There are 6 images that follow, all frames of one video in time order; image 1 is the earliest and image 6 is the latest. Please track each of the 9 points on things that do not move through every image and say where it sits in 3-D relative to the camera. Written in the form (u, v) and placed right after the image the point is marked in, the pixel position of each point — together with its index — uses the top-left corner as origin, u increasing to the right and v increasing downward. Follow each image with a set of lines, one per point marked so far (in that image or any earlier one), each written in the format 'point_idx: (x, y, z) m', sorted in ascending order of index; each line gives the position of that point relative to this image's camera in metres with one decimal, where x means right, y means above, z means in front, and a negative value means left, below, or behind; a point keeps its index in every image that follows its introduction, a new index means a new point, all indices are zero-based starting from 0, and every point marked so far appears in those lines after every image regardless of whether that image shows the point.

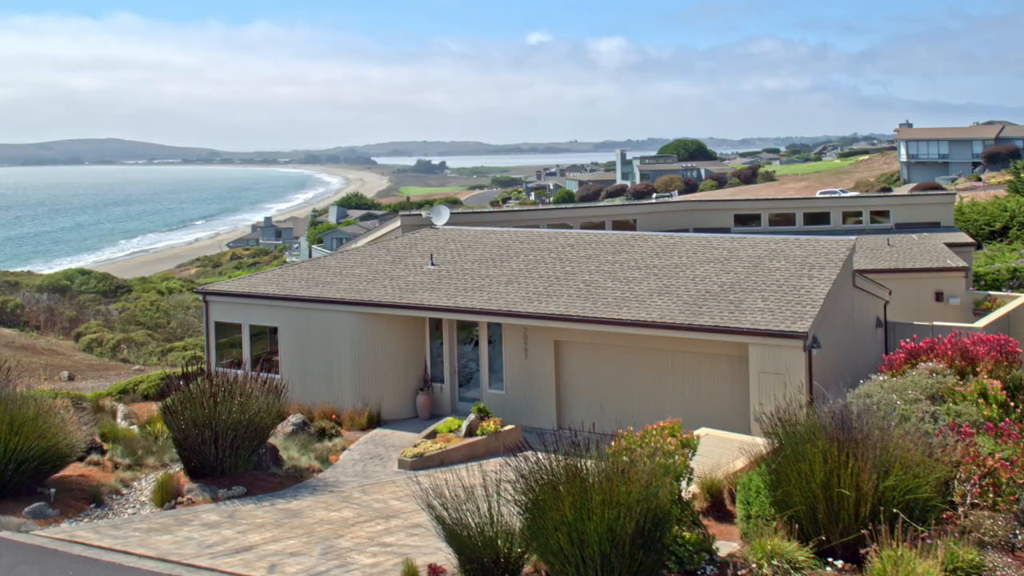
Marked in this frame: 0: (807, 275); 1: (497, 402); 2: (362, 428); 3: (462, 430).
0: (+5.3, +0.2, +17.0) m
1: (-0.3, -2.4, +19.5) m
2: (-3.1, -2.9, +19.6) m
3: (-1.0, -2.6, +17.5) m
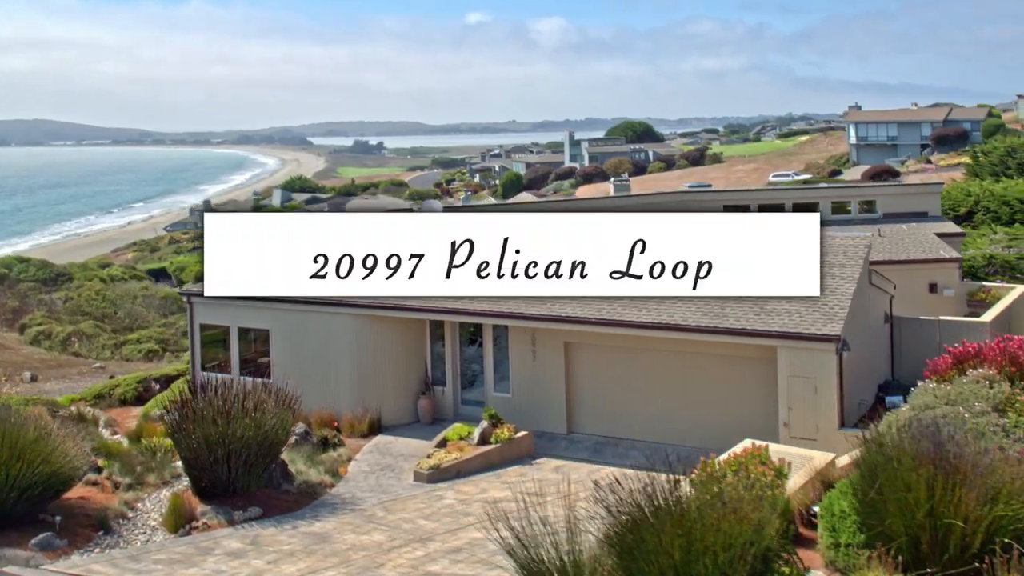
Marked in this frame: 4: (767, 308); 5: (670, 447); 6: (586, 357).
0: (+5.6, +0.2, +16.7) m
1: (-0.2, -2.4, +18.9) m
2: (-2.9, -2.9, +18.8) m
3: (-0.7, -2.7, +16.9) m
4: (+4.3, -0.3, +16.0) m
5: (+2.9, -2.9, +17.4) m
6: (+1.4, -1.3, +18.1) m
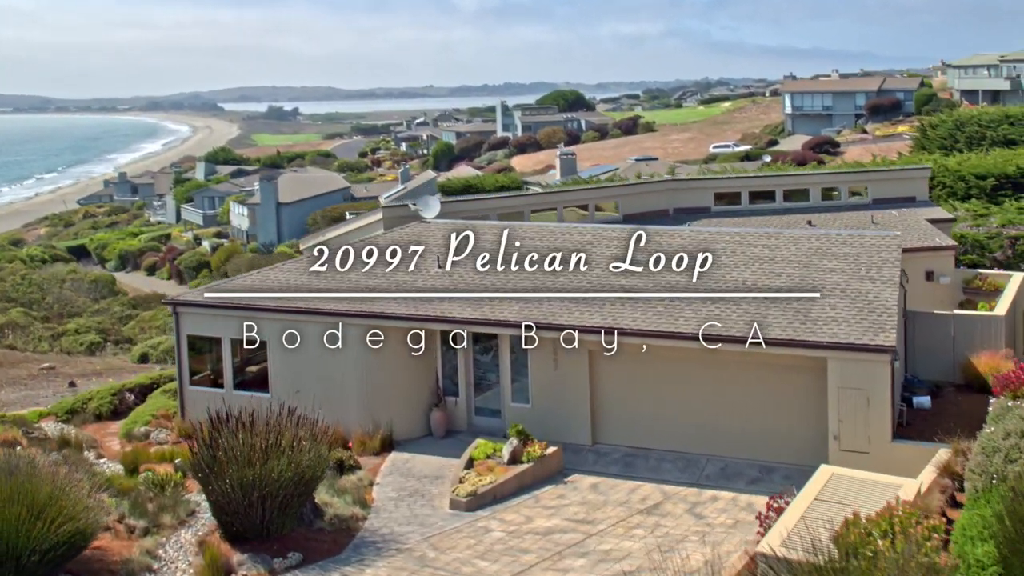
0: (+6.1, +0.2, +16.2) m
1: (+0.2, -2.5, +18.1) m
2: (-2.5, -3.1, +17.7) m
3: (-0.1, -2.8, +16.0) m
4: (+4.9, -0.4, +15.4) m
5: (+3.4, -3.0, +16.8) m
6: (+1.9, -1.4, +17.3) m
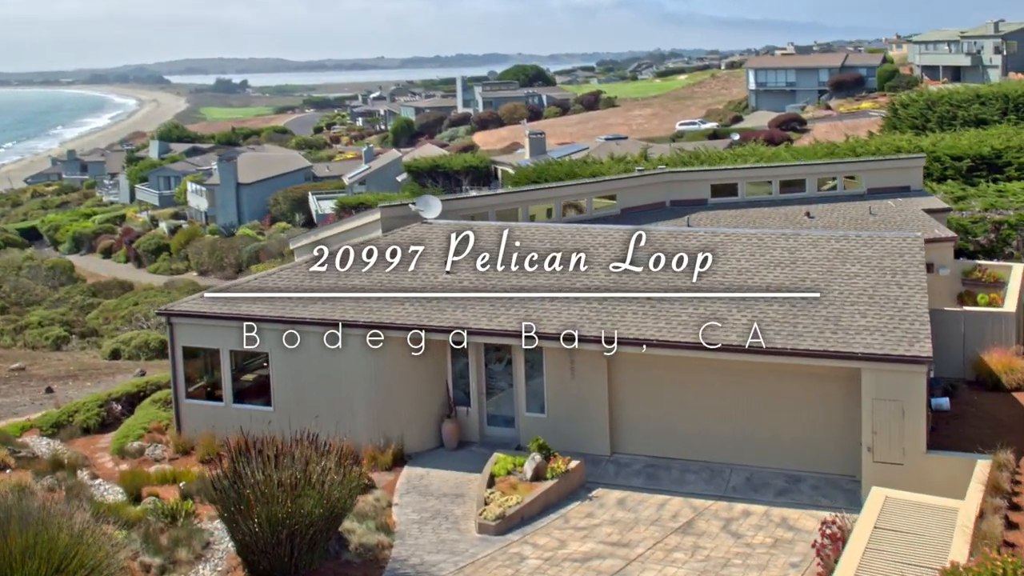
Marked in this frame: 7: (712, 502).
0: (+6.4, +0.1, +15.9) m
1: (+0.5, -2.6, +17.5) m
2: (-2.2, -3.3, +17.1) m
3: (+0.2, -3.0, +15.5) m
4: (+5.3, -0.6, +15.1) m
5: (+3.7, -3.1, +16.5) m
6: (+2.2, -1.5, +16.9) m
7: (+3.2, -3.5, +15.3) m
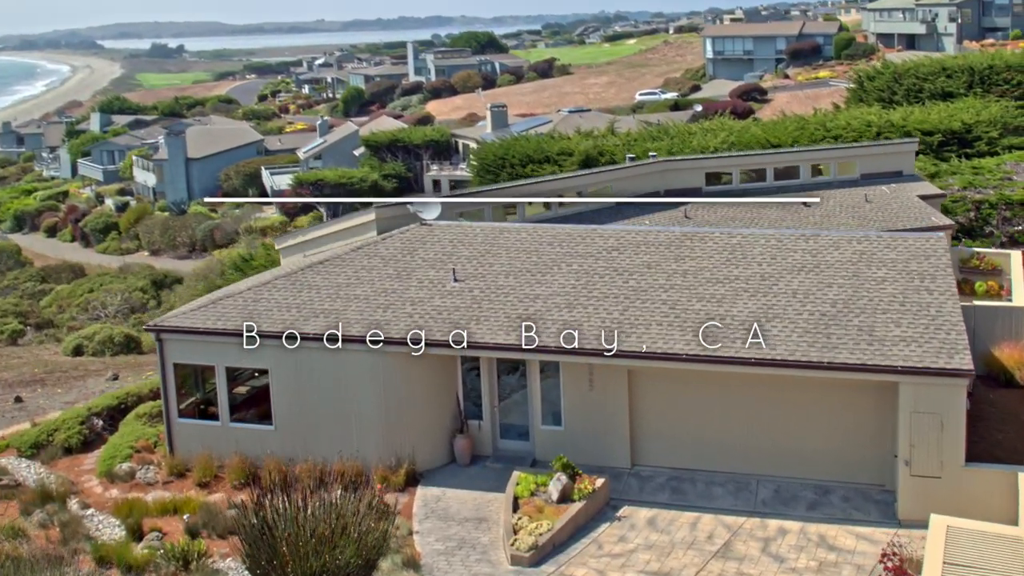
0: (+6.7, 0.0, +15.5) m
1: (+0.7, -2.7, +16.9) m
2: (-1.9, -3.5, +16.4) m
3: (+0.6, -3.2, +14.8) m
4: (+5.6, -0.7, +14.6) m
5: (+4.1, -3.2, +16.0) m
6: (+2.4, -1.6, +16.3) m
7: (+3.7, -3.6, +14.8) m
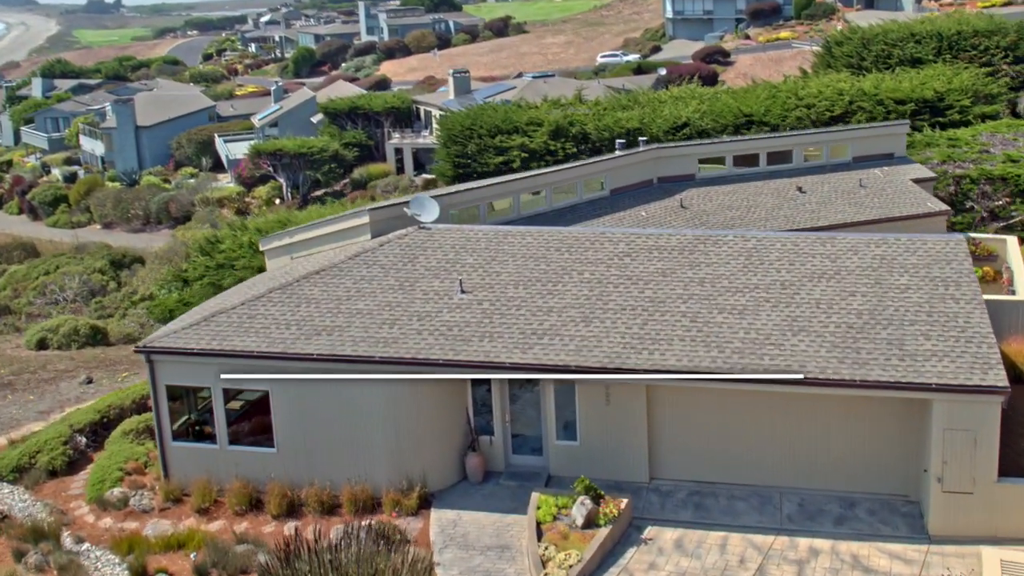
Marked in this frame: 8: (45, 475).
0: (+7.0, -0.1, +15.1) m
1: (+1.0, -2.9, +16.4) m
2: (-1.6, -3.7, +15.8) m
3: (+1.0, -3.5, +14.4) m
4: (+5.9, -0.9, +14.3) m
5: (+4.4, -3.4, +15.7) m
6: (+2.7, -1.8, +15.8) m
7: (+4.0, -3.8, +14.5) m
8: (-9.1, -3.6, +18.4) m
